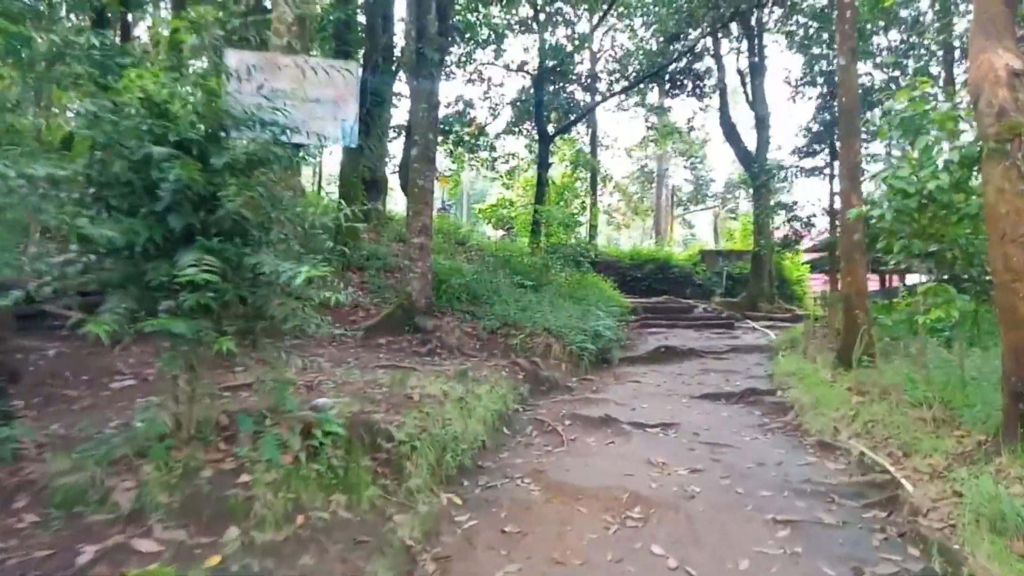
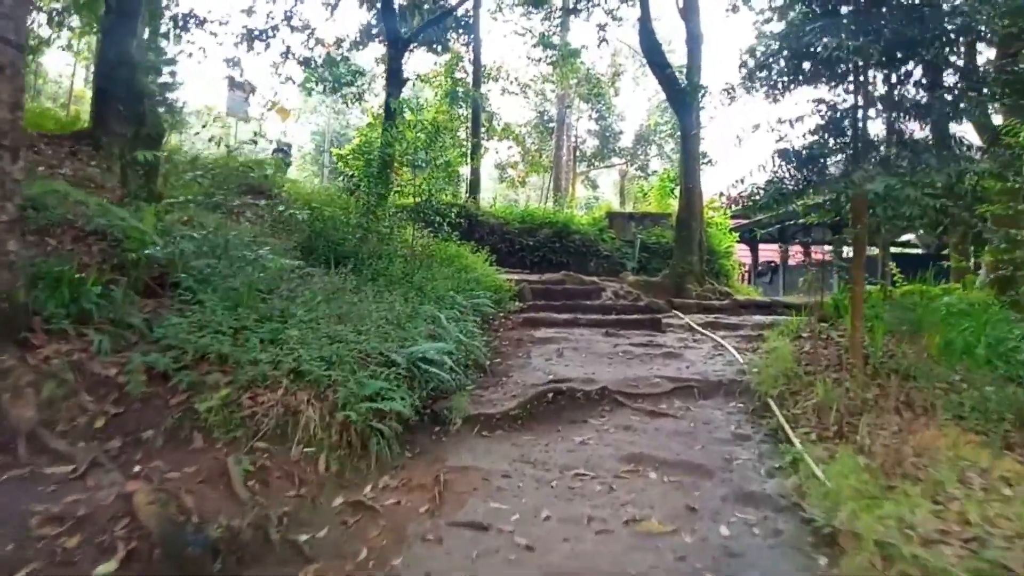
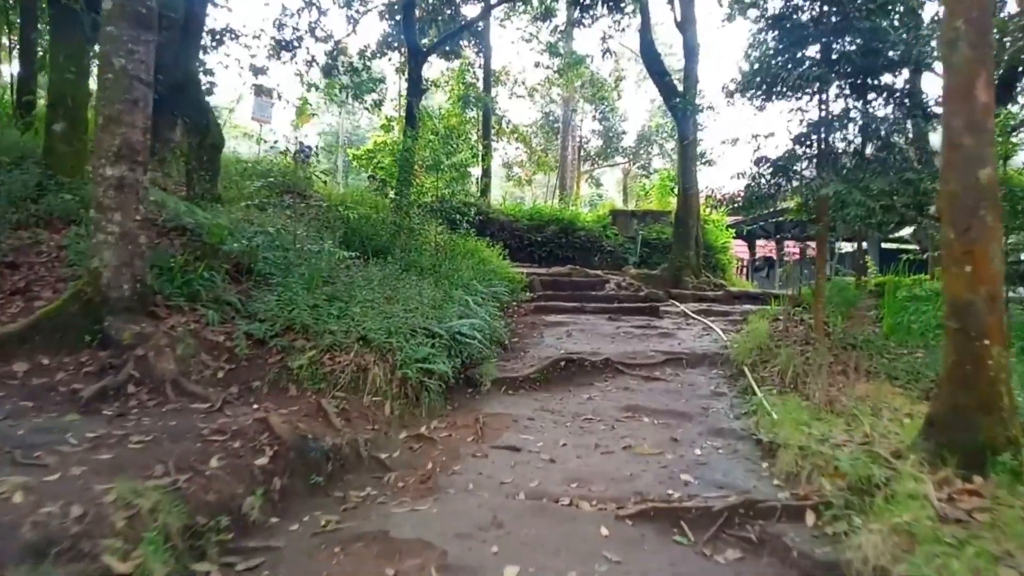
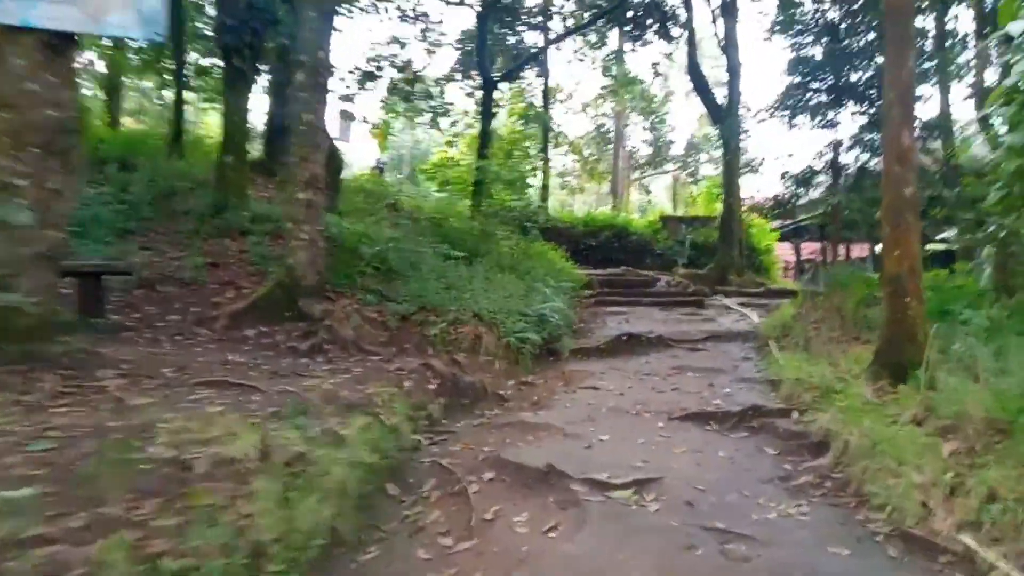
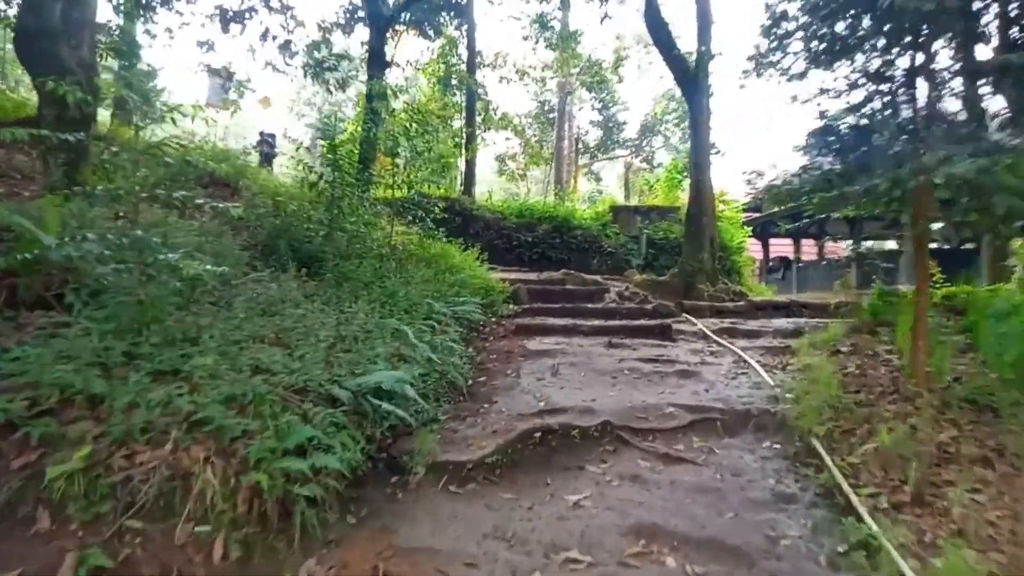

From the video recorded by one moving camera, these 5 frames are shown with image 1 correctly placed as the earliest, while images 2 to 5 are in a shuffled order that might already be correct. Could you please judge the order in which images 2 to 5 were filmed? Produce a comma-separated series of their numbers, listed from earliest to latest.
4, 3, 2, 5
